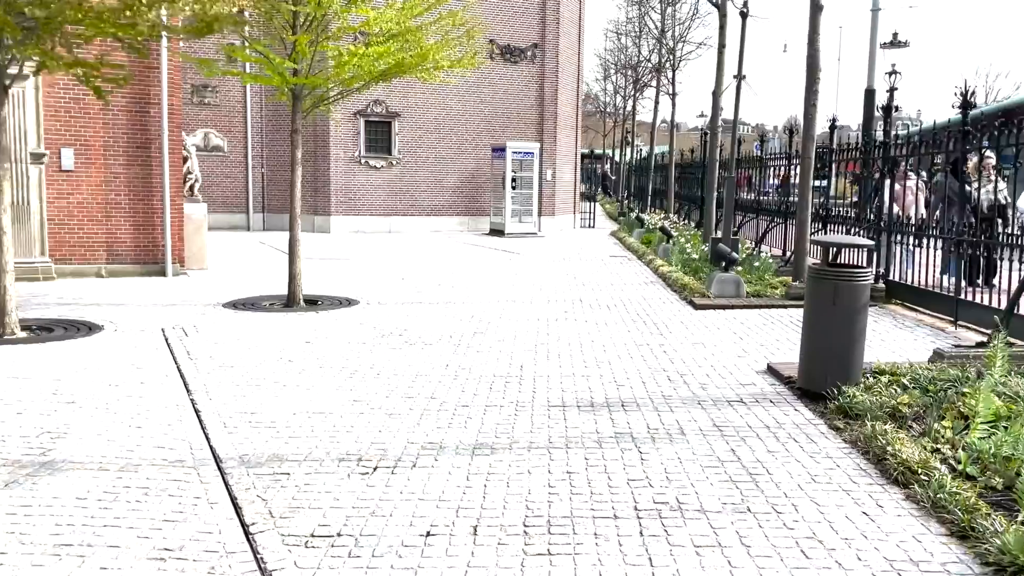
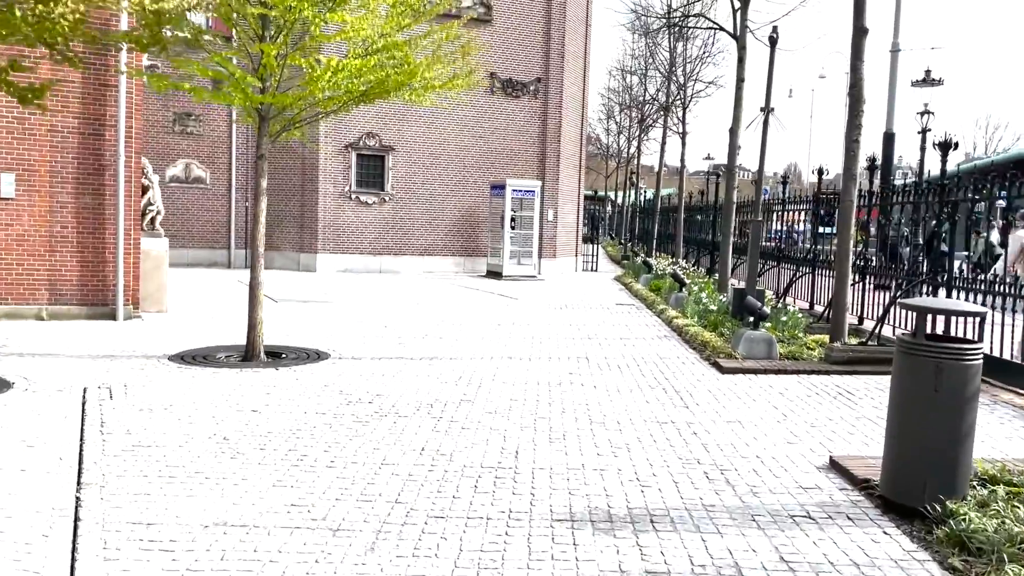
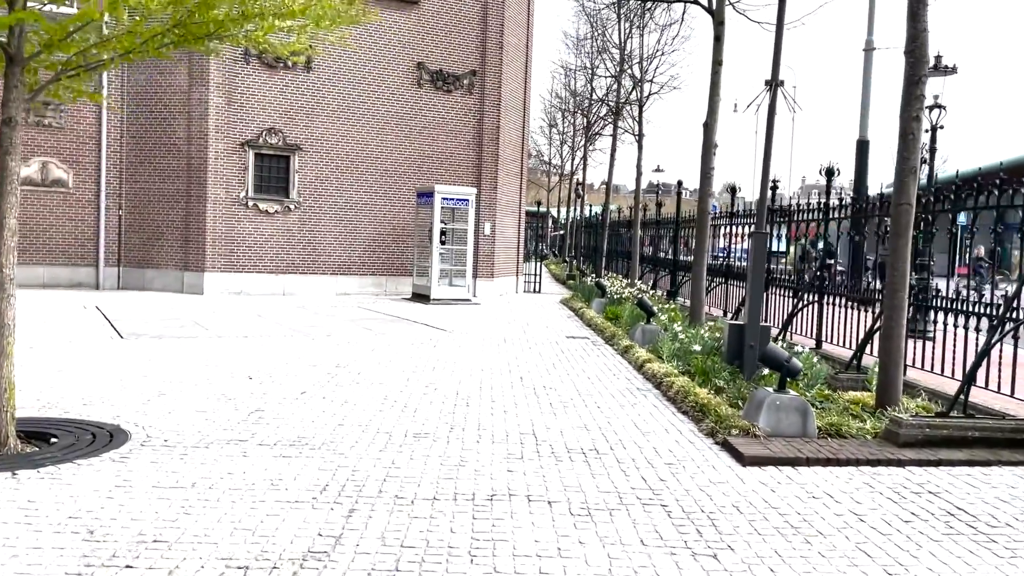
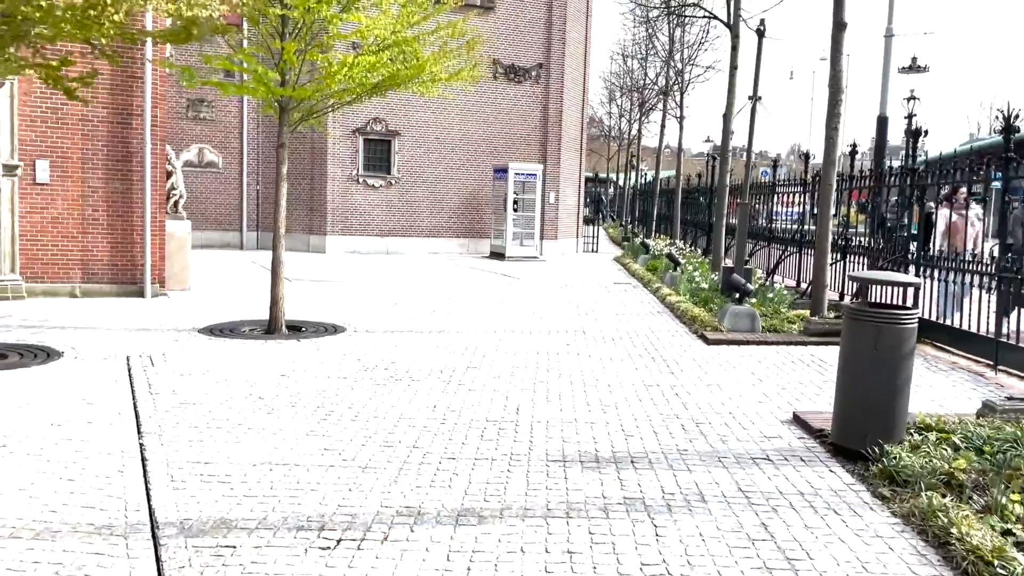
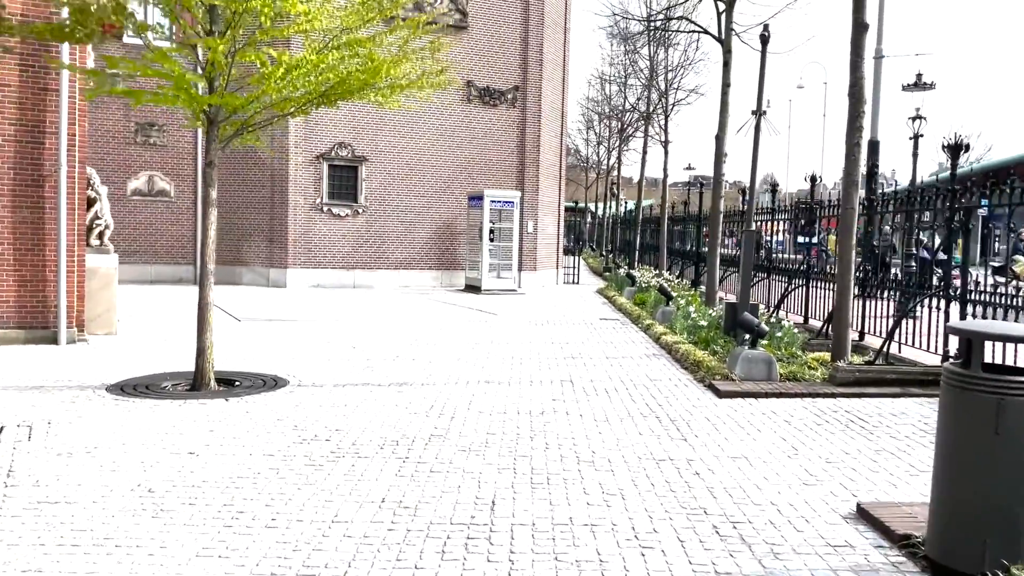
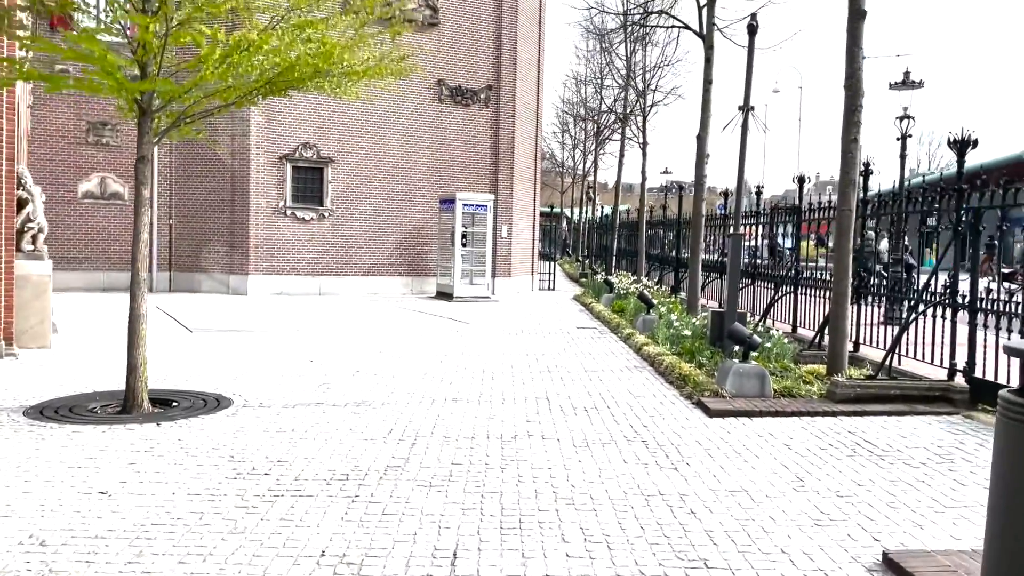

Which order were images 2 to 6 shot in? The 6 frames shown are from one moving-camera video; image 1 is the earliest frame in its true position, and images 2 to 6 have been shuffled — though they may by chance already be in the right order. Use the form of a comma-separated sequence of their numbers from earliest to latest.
4, 2, 5, 6, 3
